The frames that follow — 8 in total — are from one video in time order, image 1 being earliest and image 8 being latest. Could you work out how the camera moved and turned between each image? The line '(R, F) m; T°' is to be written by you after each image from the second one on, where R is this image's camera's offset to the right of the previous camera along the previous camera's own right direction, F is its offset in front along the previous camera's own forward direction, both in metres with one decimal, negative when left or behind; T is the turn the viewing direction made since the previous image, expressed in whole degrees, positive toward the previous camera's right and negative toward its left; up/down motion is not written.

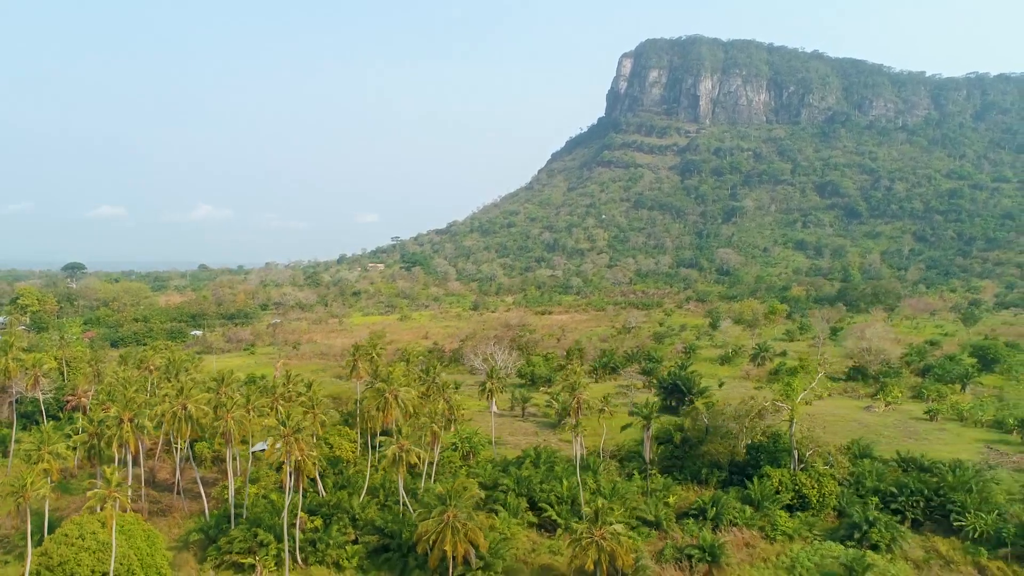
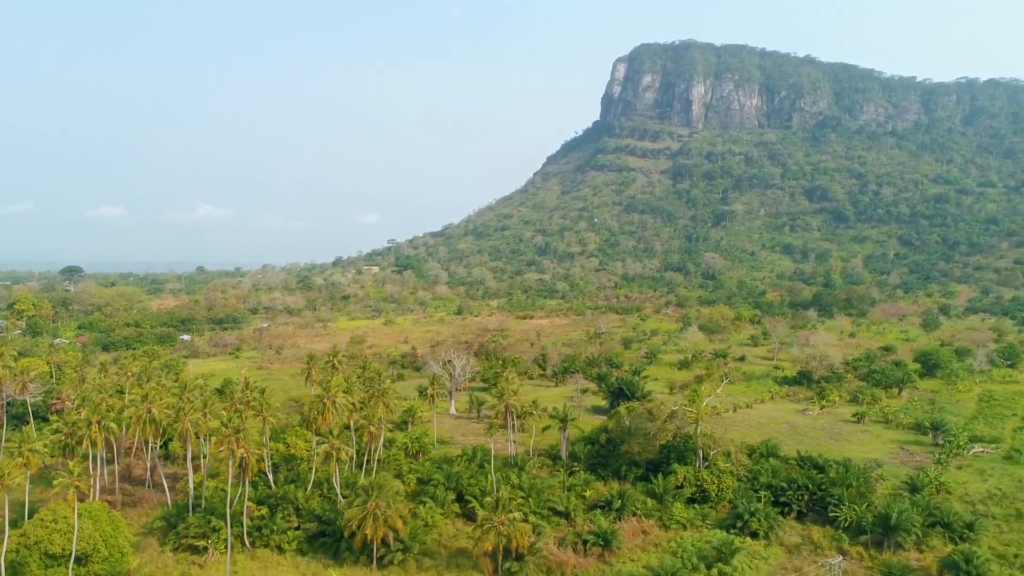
(+1.6, -2.2) m; 0°
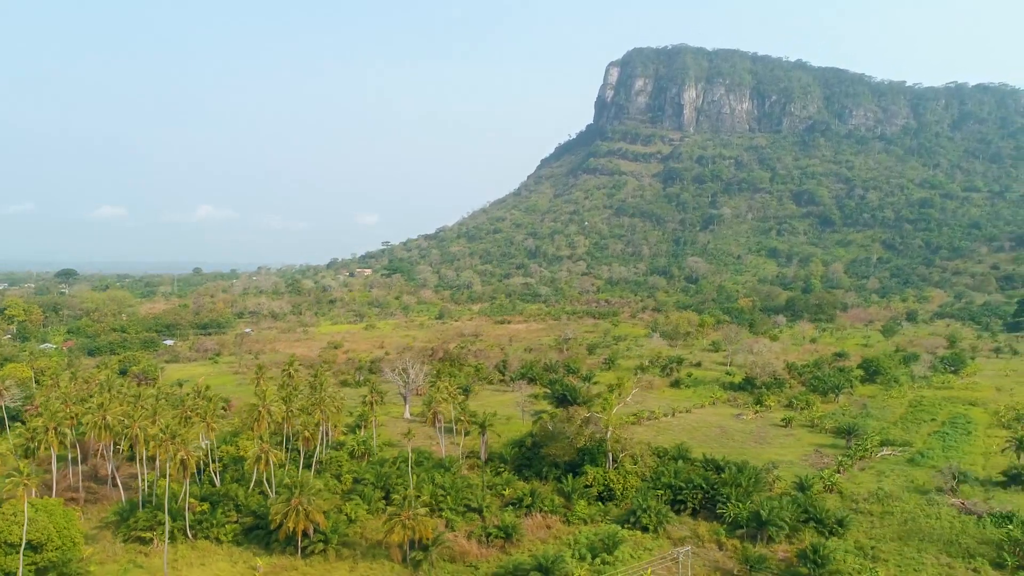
(+1.9, -2.2) m; 0°
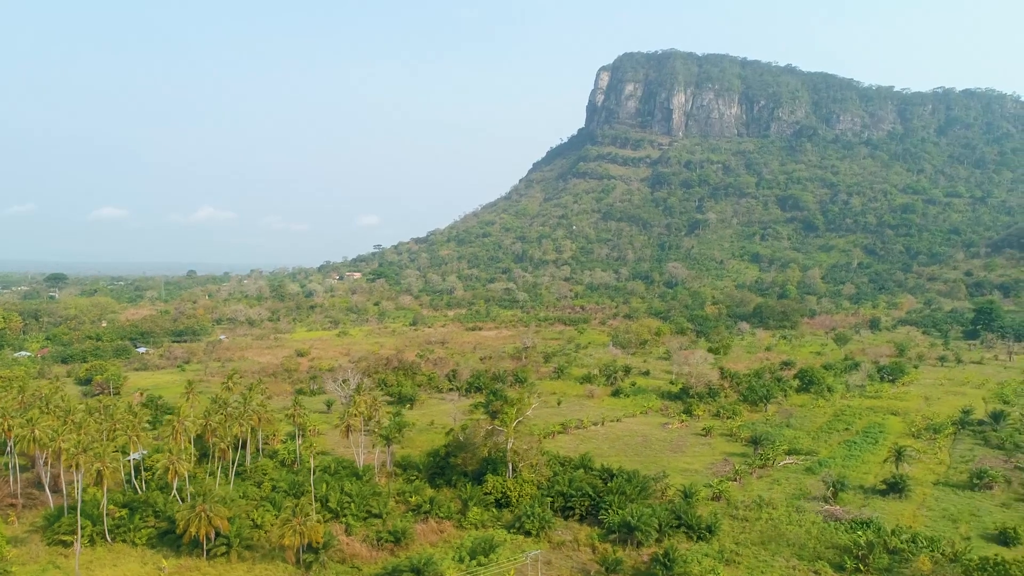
(+2.7, -1.9) m; 0°
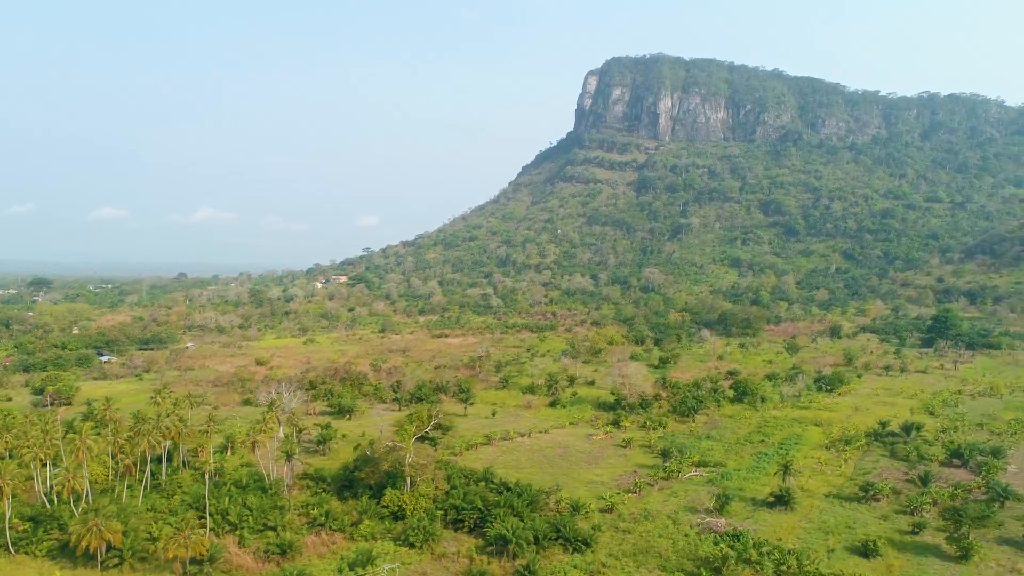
(+3.0, -1.3) m; 0°
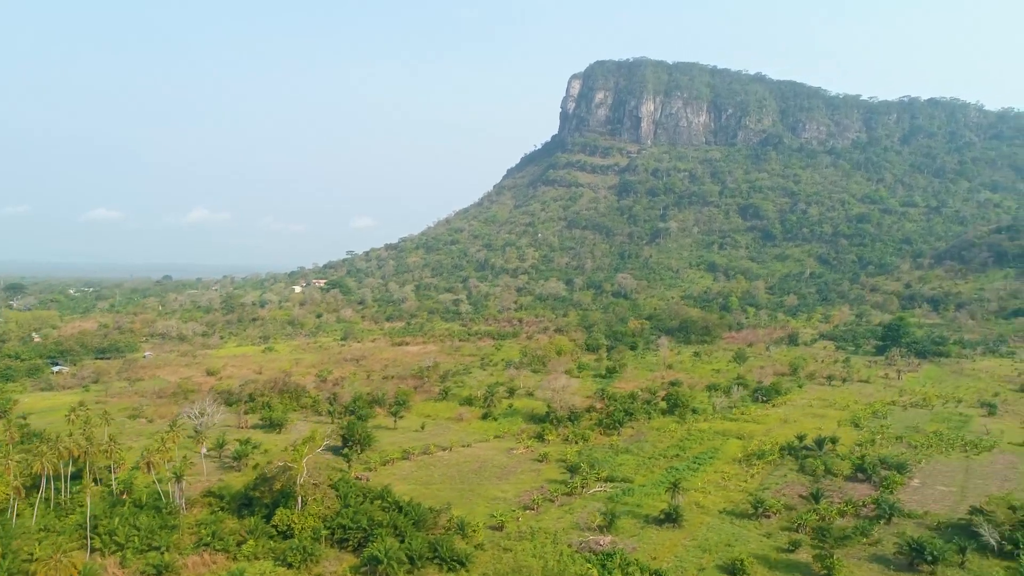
(+3.3, -0.7) m; 0°
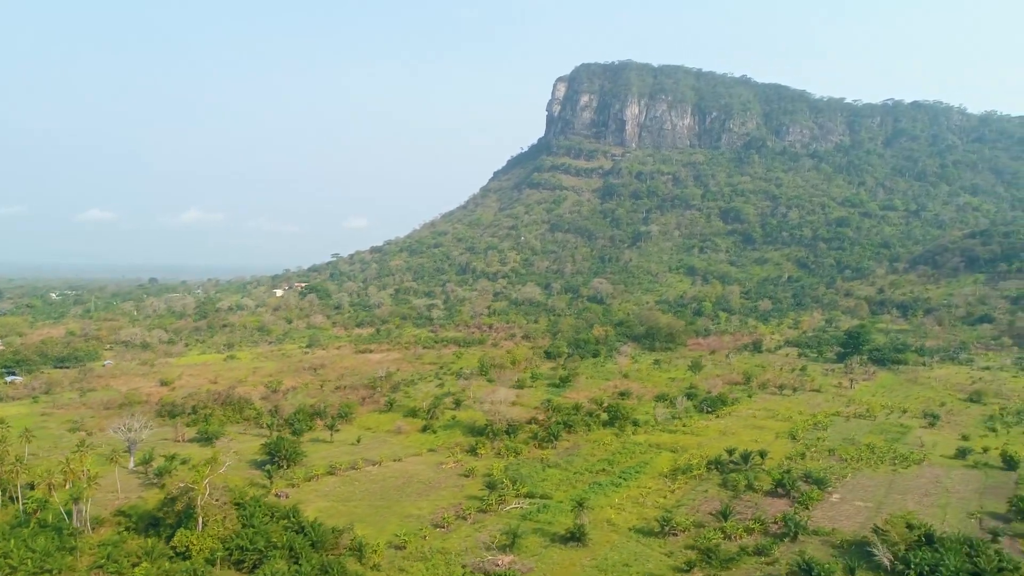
(+3.0, -0.2) m; 0°
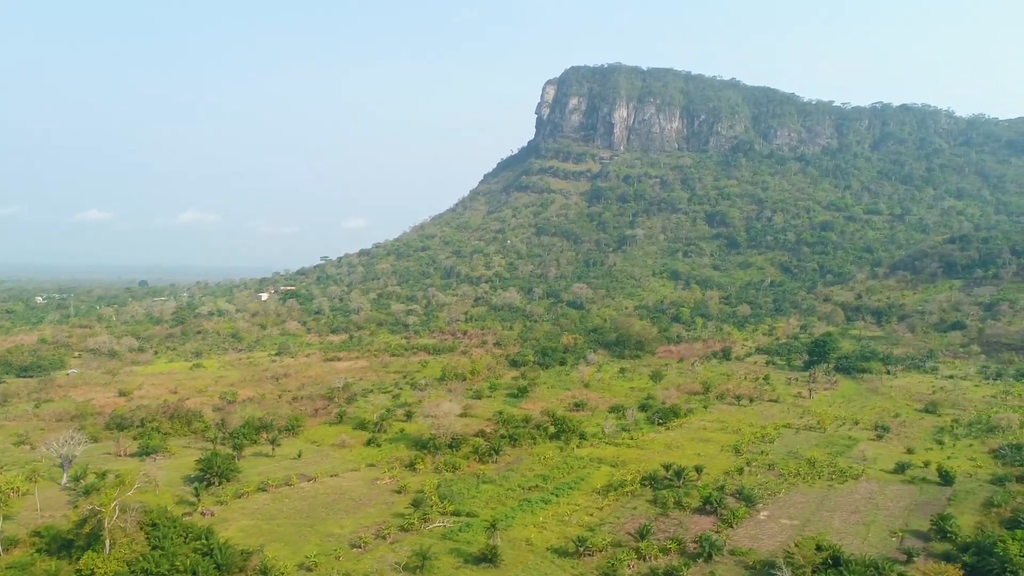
(+2.9, -0.1) m; 0°
